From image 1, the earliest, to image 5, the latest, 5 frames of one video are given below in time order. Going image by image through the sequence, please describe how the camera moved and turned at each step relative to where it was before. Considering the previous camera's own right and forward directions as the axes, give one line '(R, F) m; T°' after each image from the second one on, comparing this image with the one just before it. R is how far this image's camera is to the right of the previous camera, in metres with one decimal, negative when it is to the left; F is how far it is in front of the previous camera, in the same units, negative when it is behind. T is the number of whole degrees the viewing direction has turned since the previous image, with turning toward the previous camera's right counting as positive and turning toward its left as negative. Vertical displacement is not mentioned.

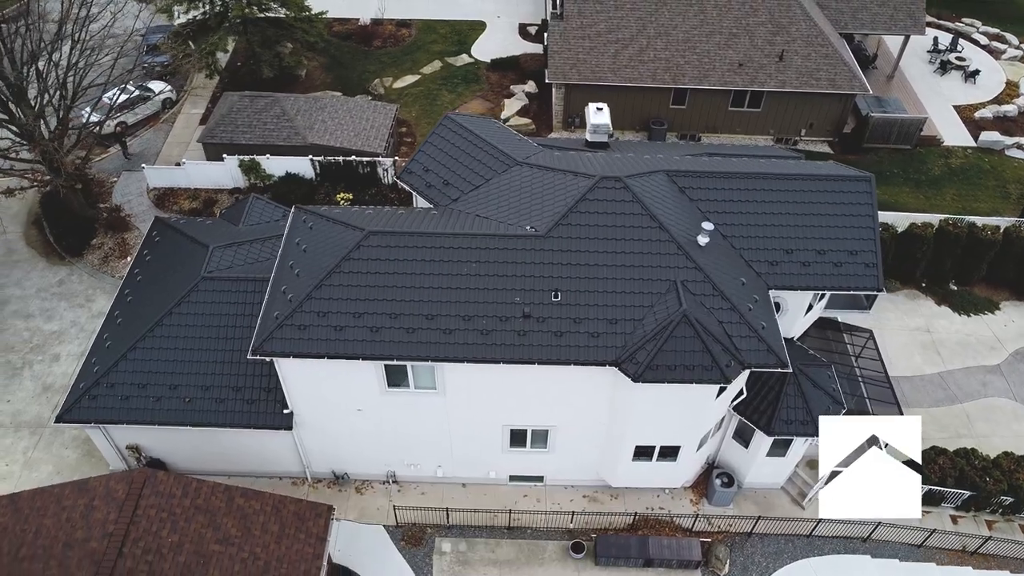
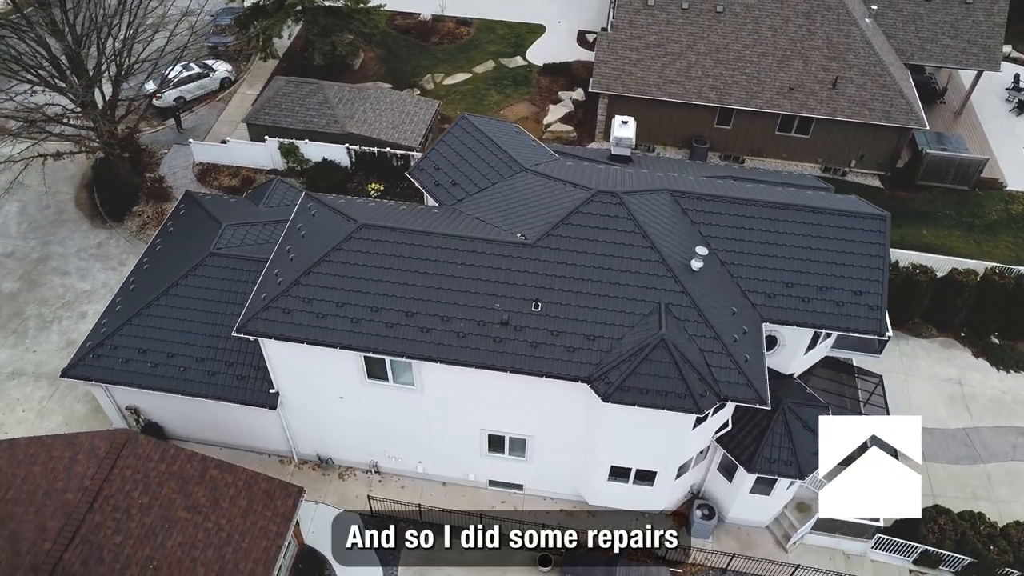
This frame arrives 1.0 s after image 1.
(+1.9, +0.1) m; -5°
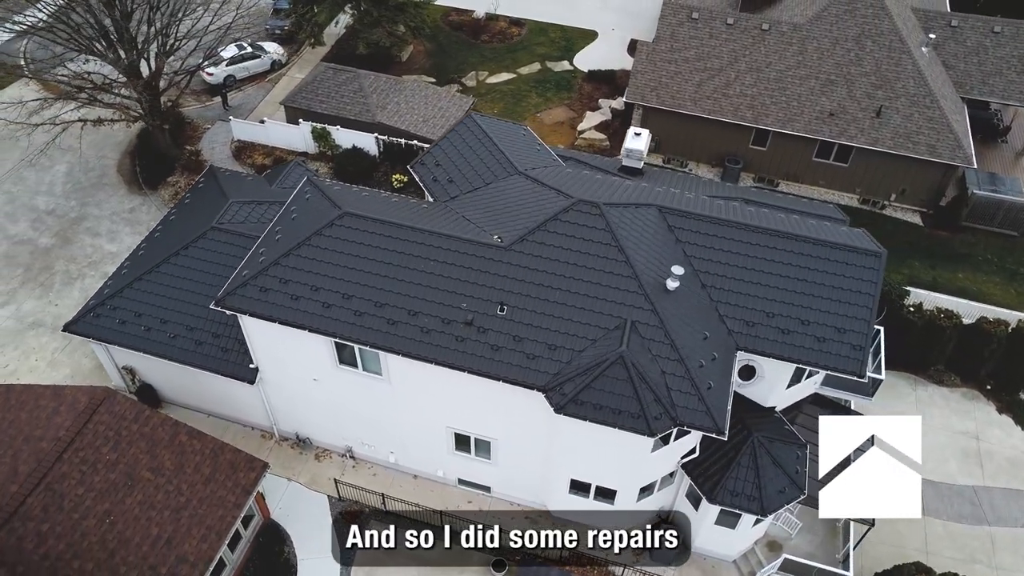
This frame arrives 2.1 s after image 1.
(+2.1, +0.2) m; -5°
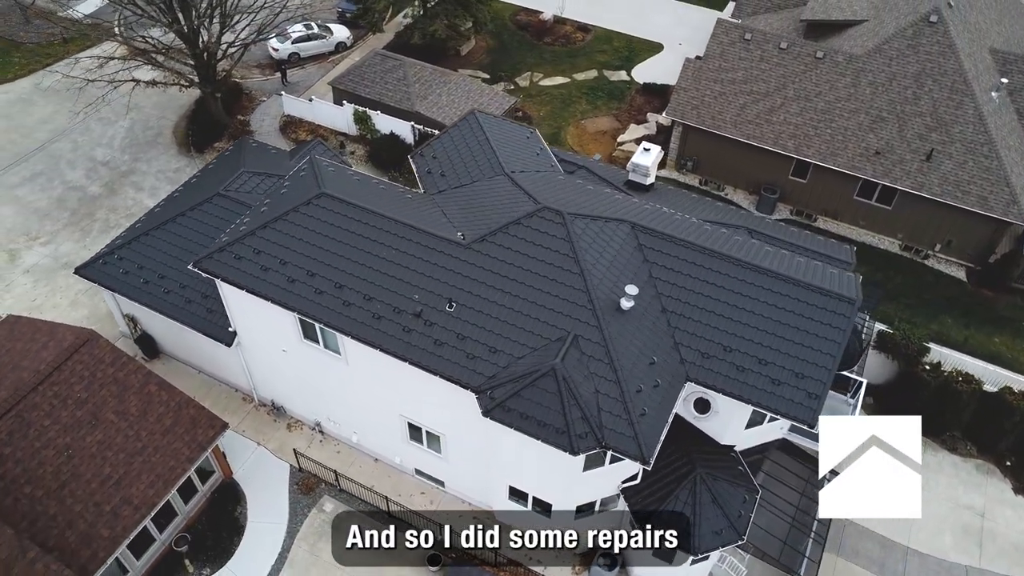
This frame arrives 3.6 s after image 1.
(+2.9, +0.2) m; -7°
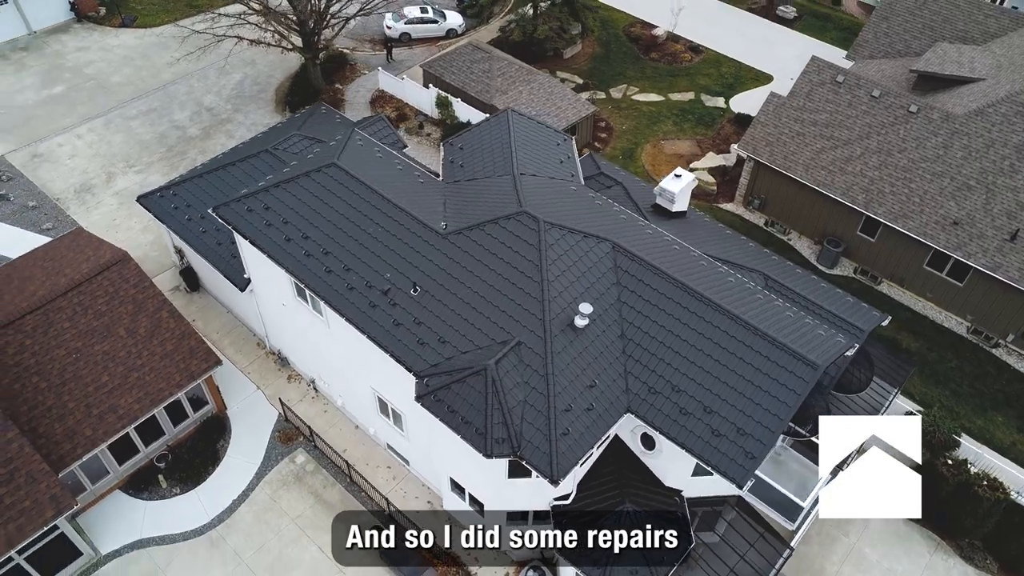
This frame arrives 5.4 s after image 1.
(+3.6, +0.2) m; -10°
